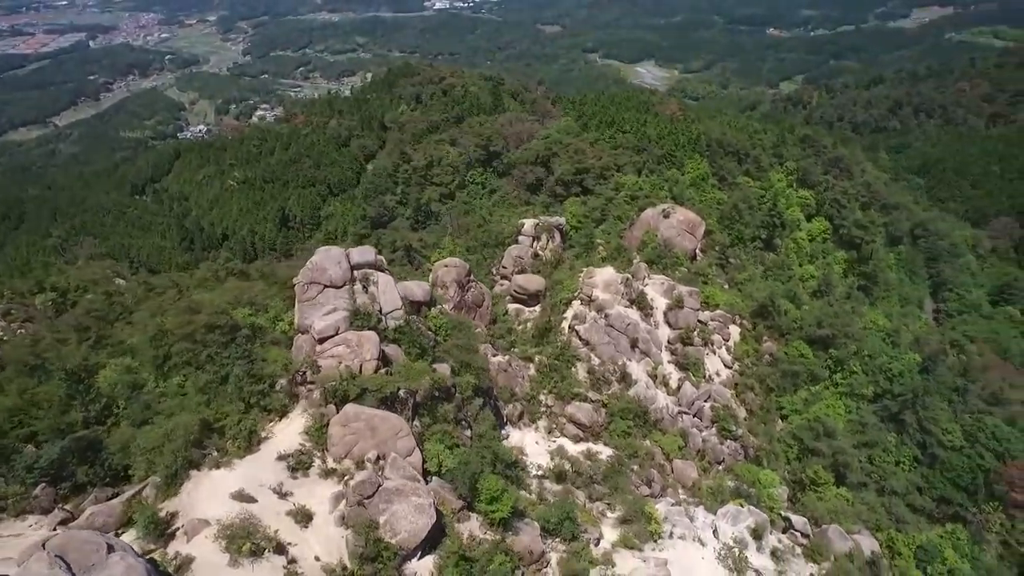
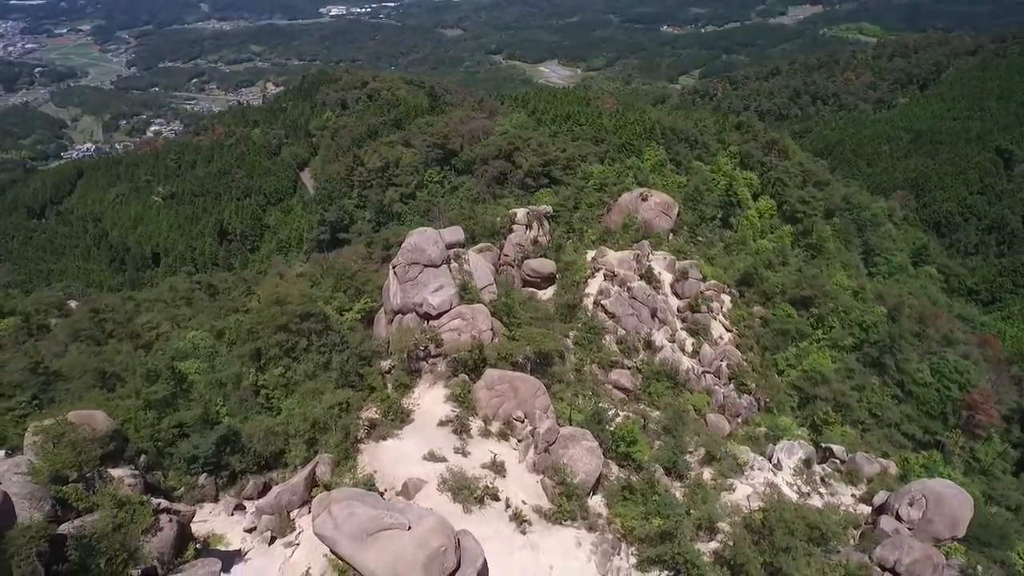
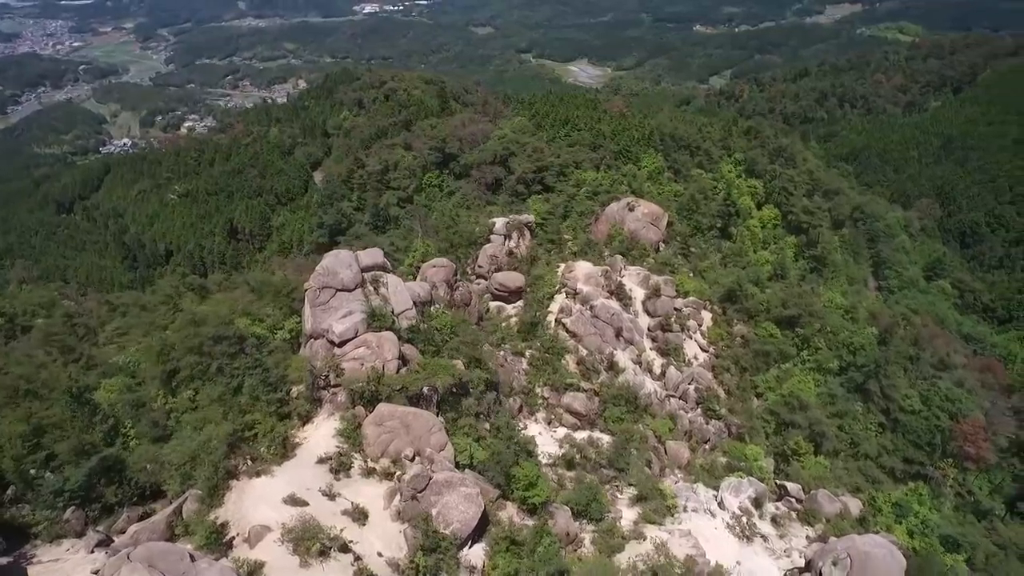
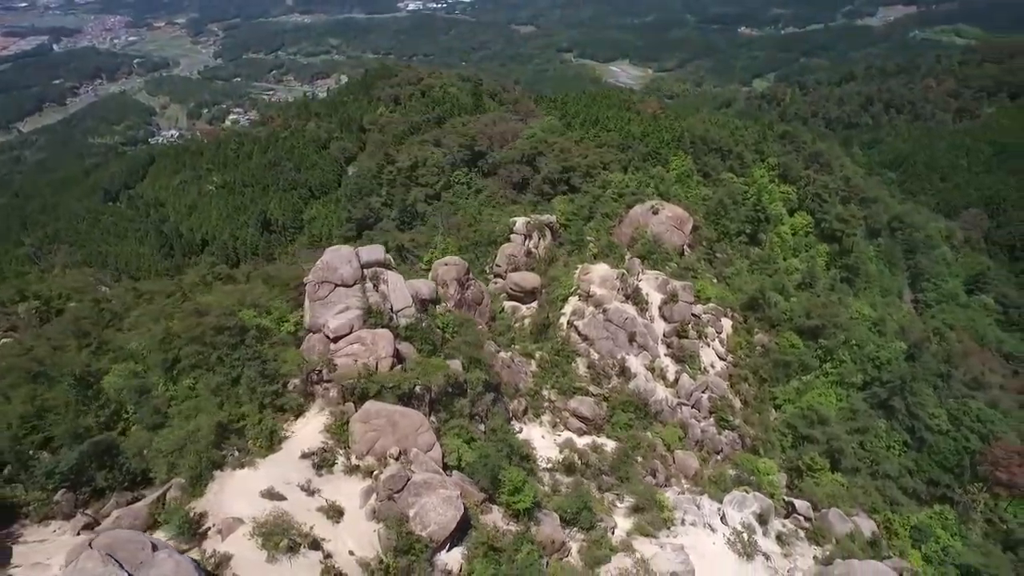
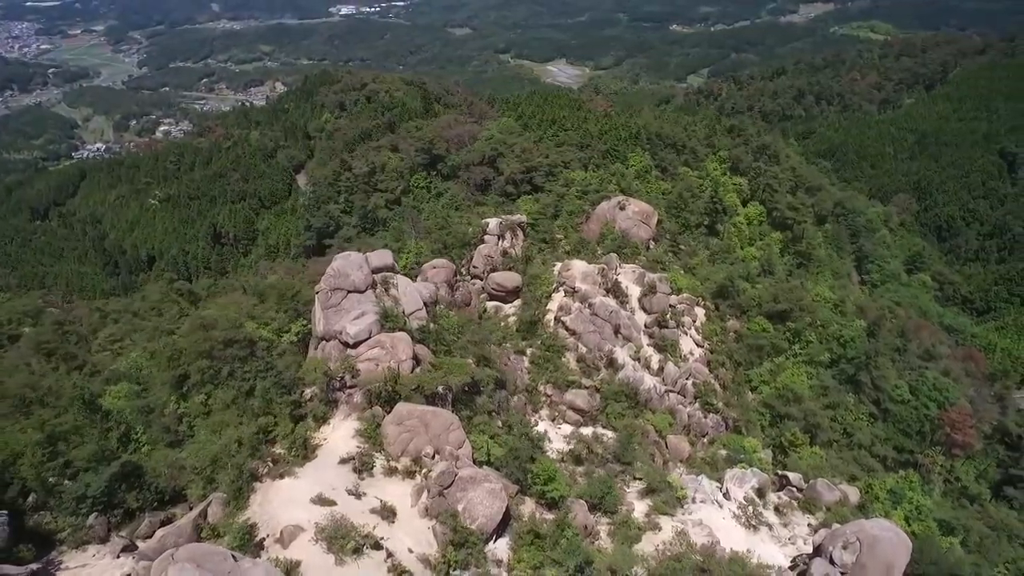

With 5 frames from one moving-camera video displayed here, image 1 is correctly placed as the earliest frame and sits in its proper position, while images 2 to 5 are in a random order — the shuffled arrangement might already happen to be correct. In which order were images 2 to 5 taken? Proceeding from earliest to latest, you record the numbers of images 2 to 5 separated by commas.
4, 3, 5, 2
